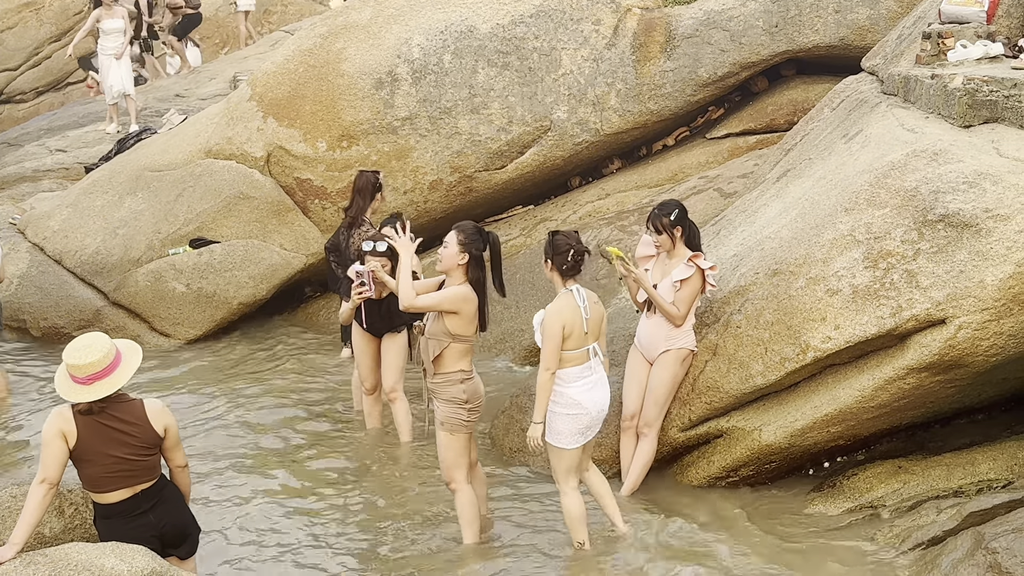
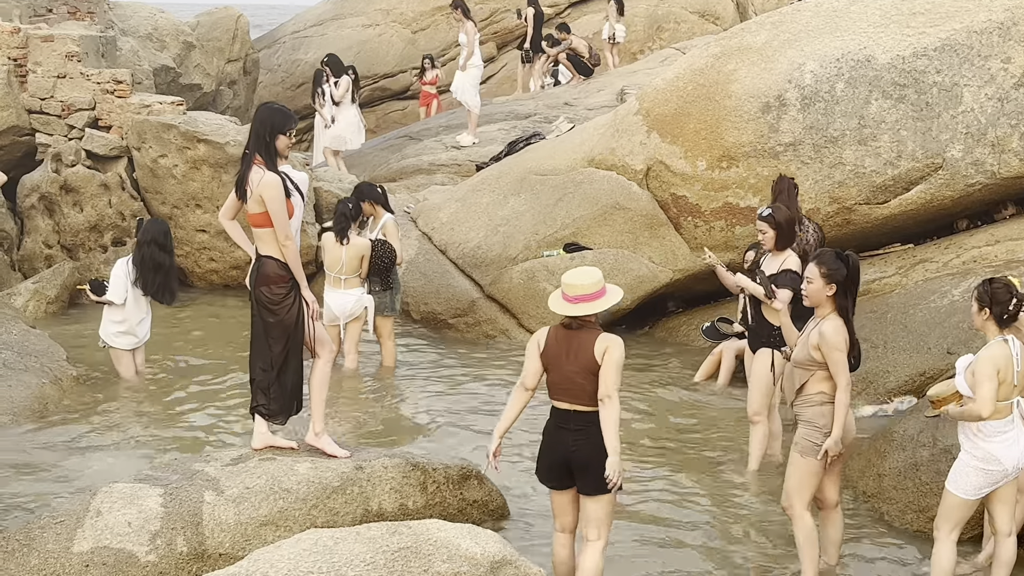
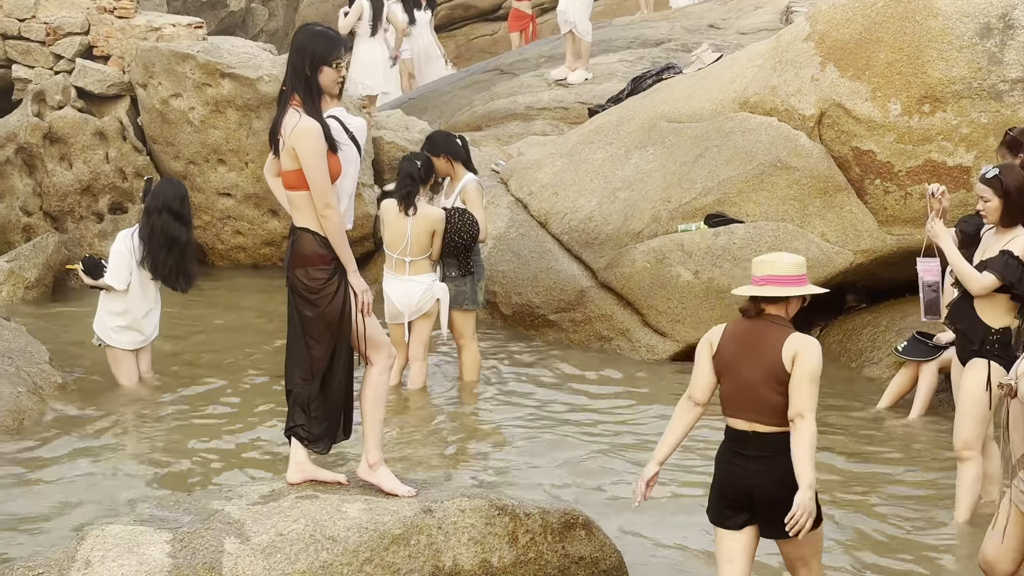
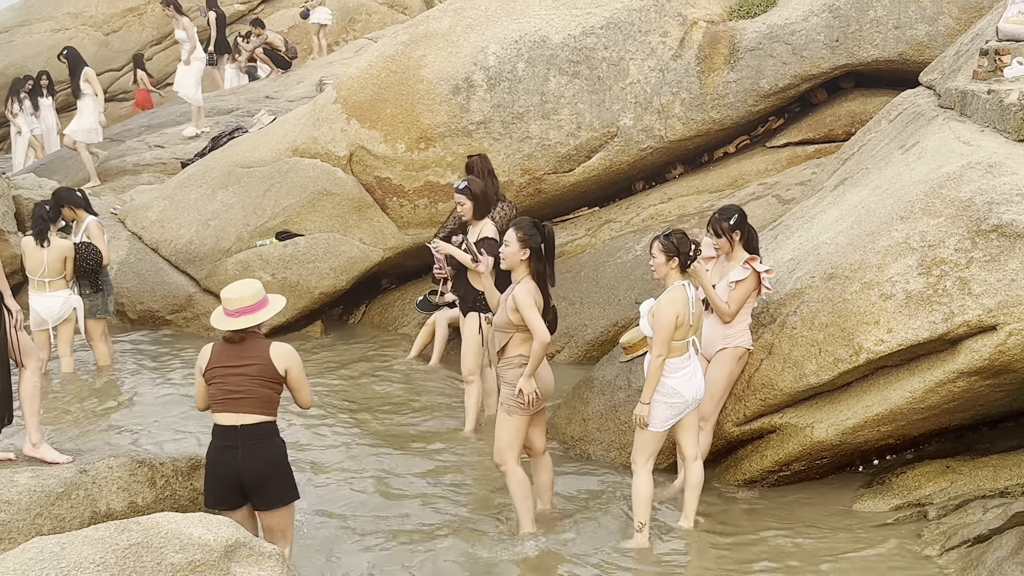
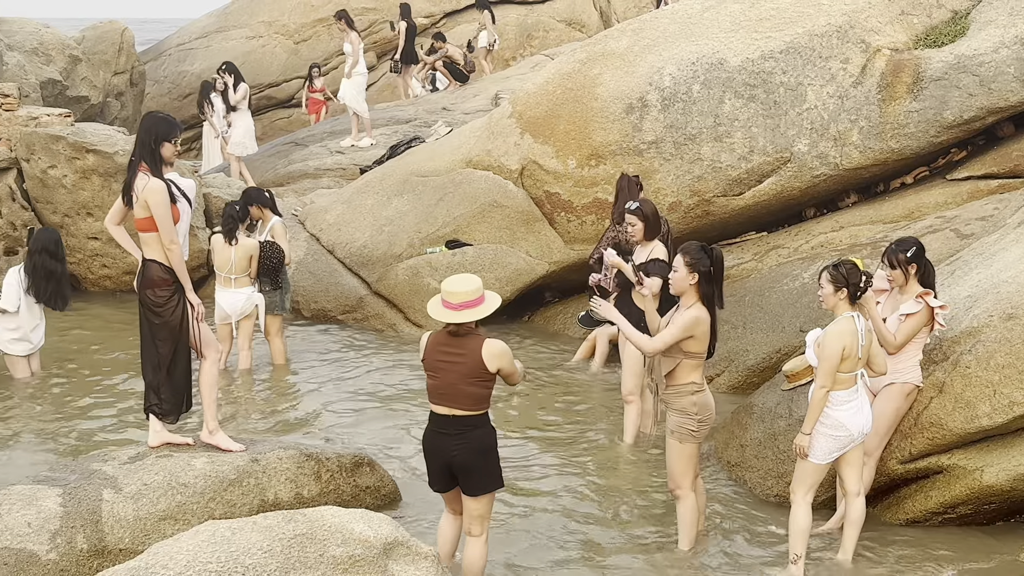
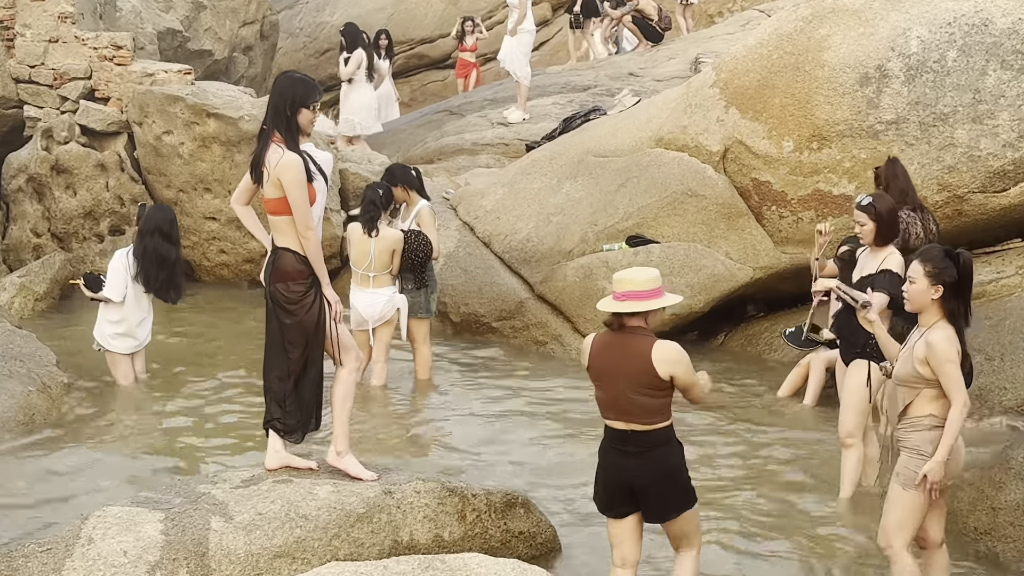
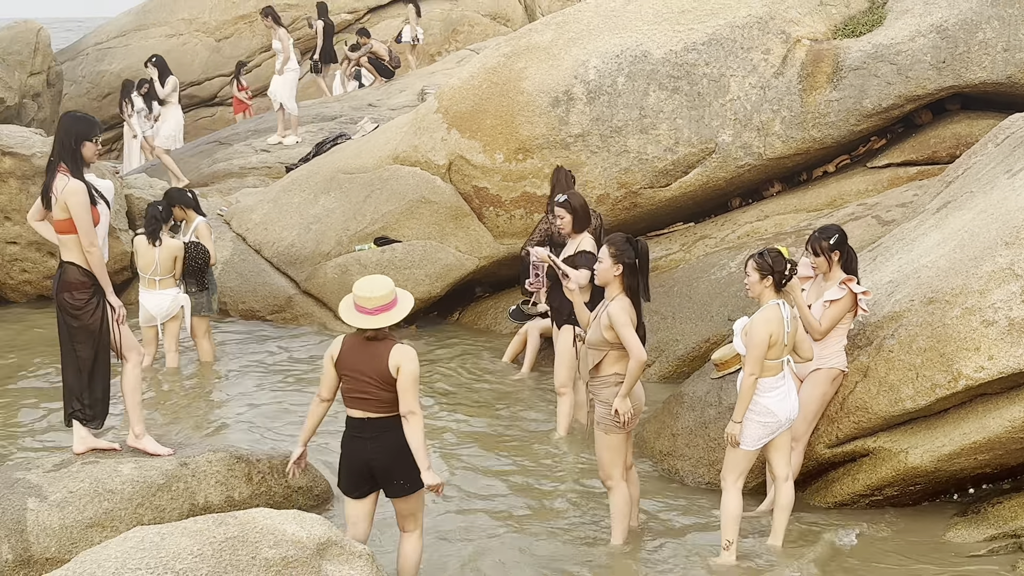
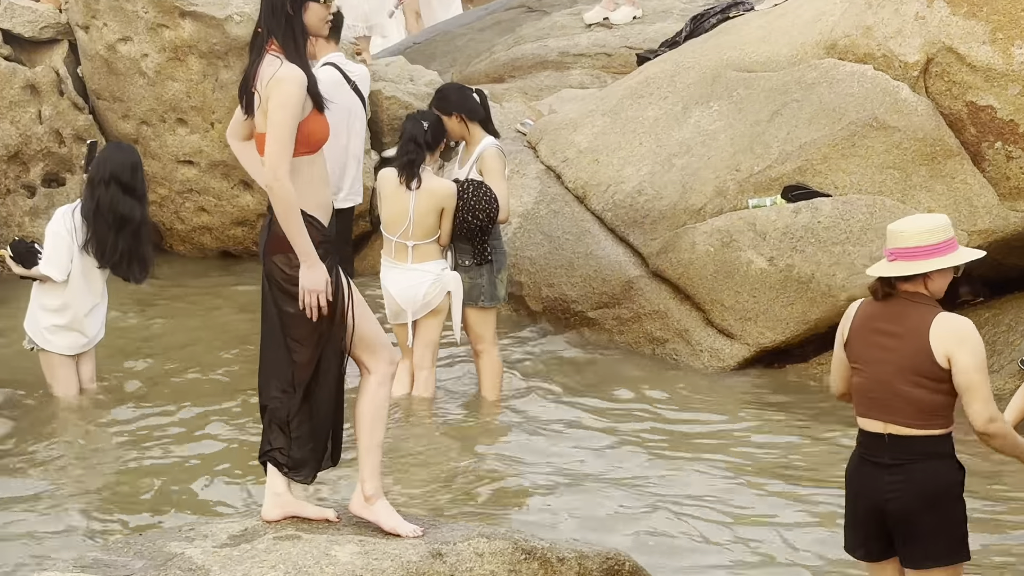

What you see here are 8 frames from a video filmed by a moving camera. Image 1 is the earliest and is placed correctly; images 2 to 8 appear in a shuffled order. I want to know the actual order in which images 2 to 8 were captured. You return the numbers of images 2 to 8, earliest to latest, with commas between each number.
4, 7, 5, 2, 6, 3, 8
